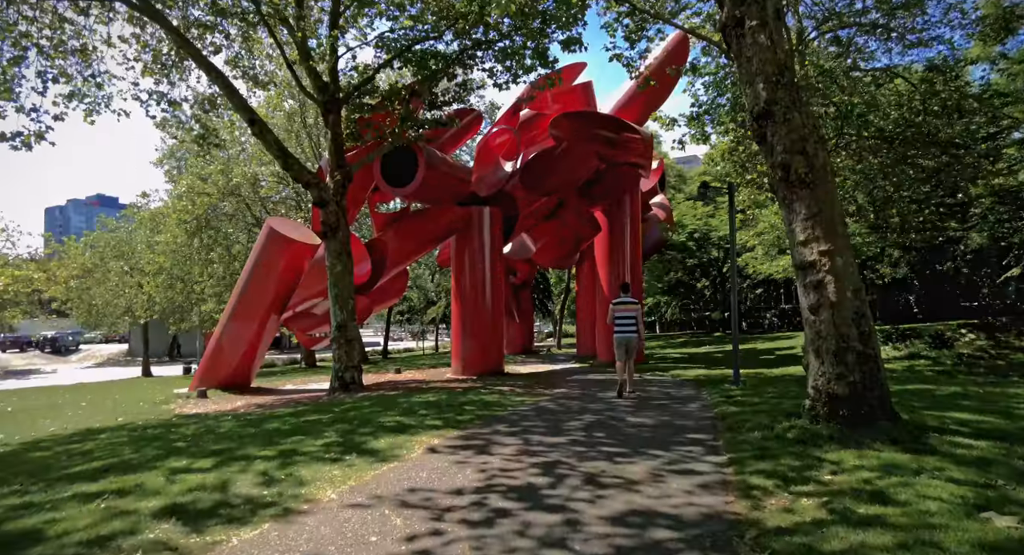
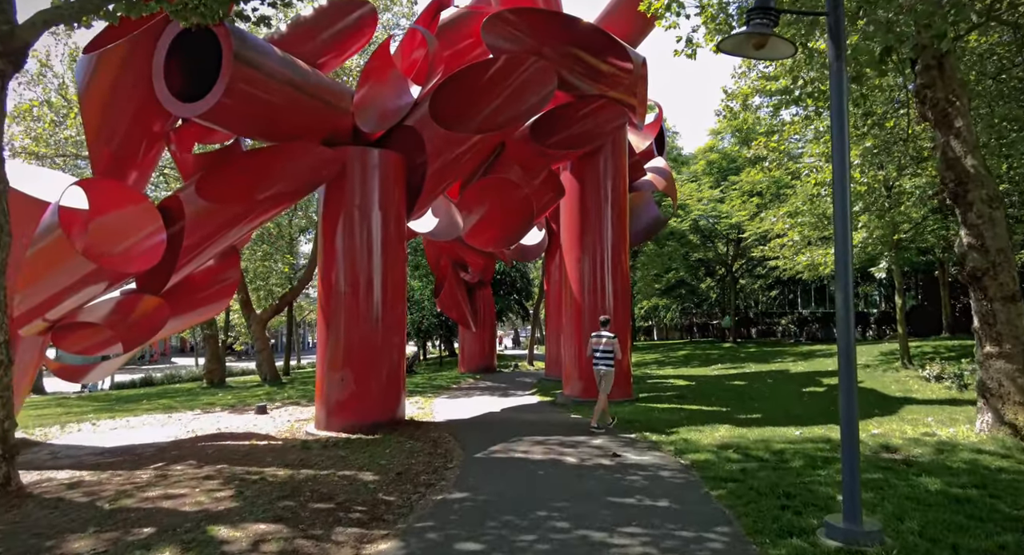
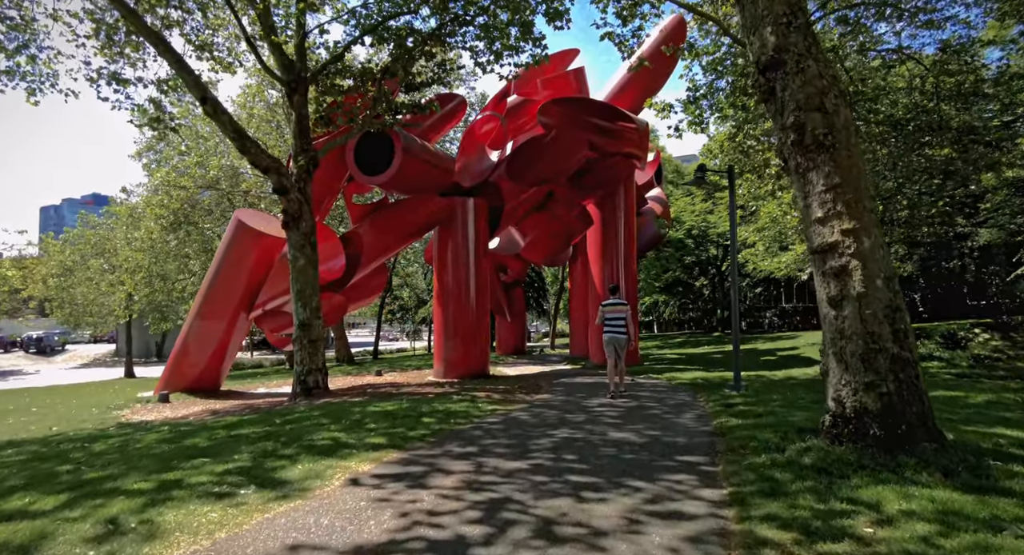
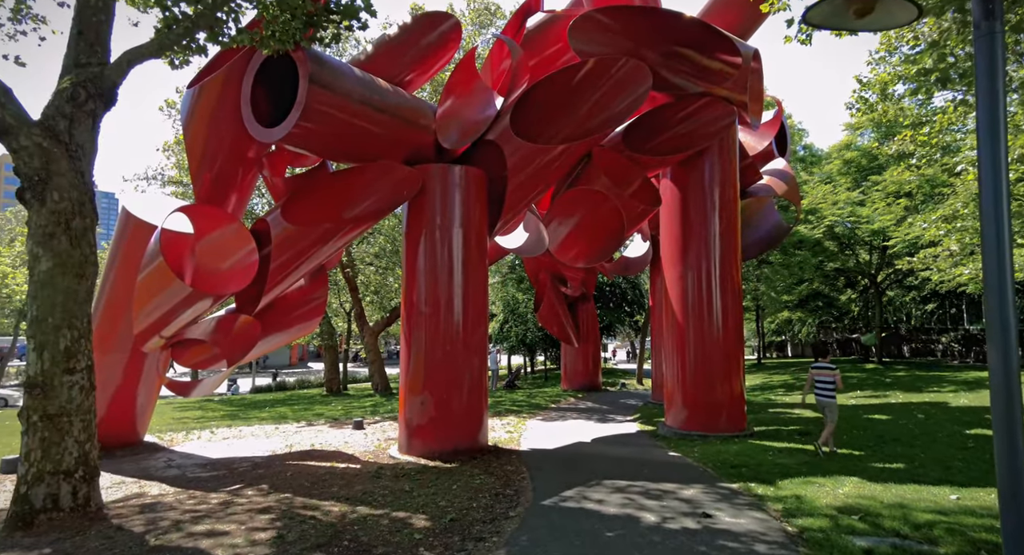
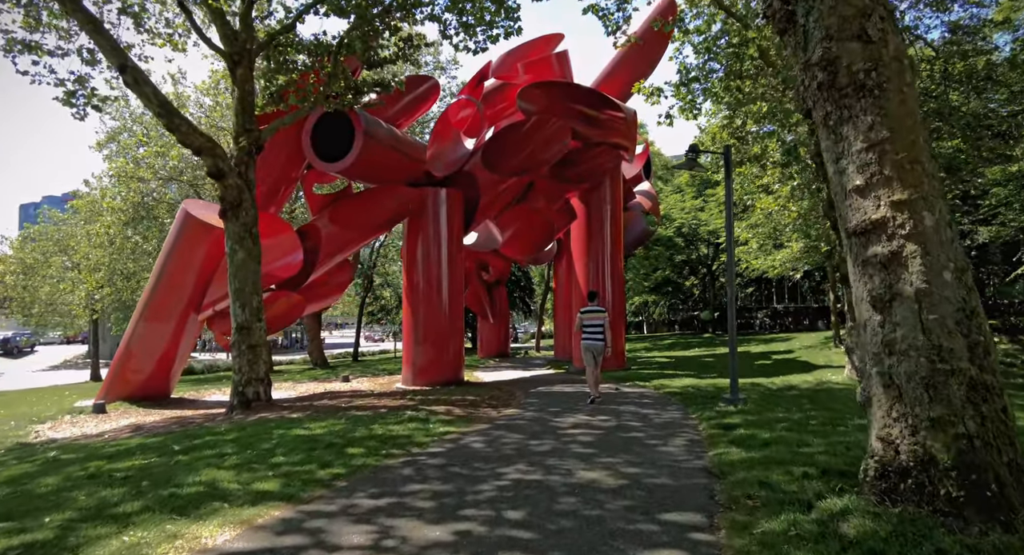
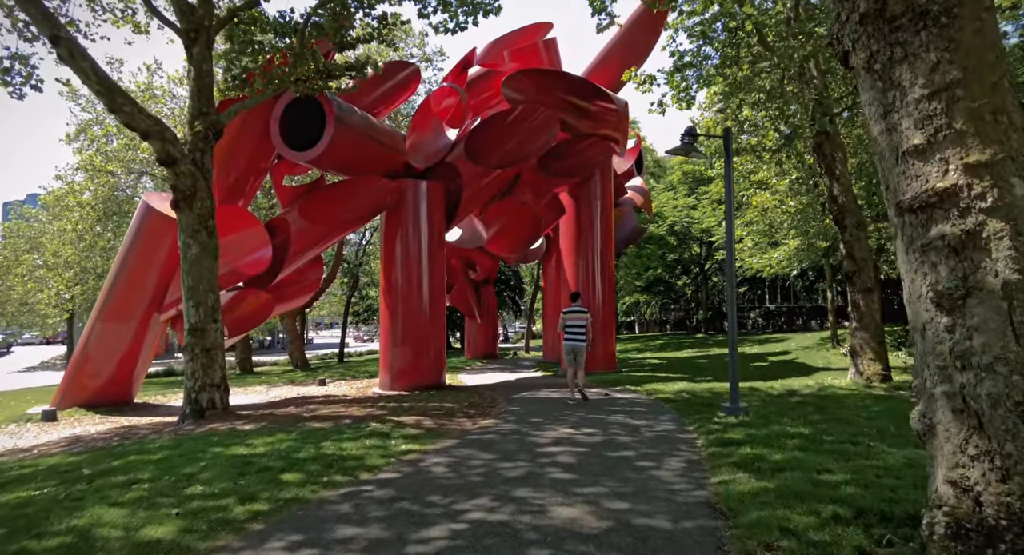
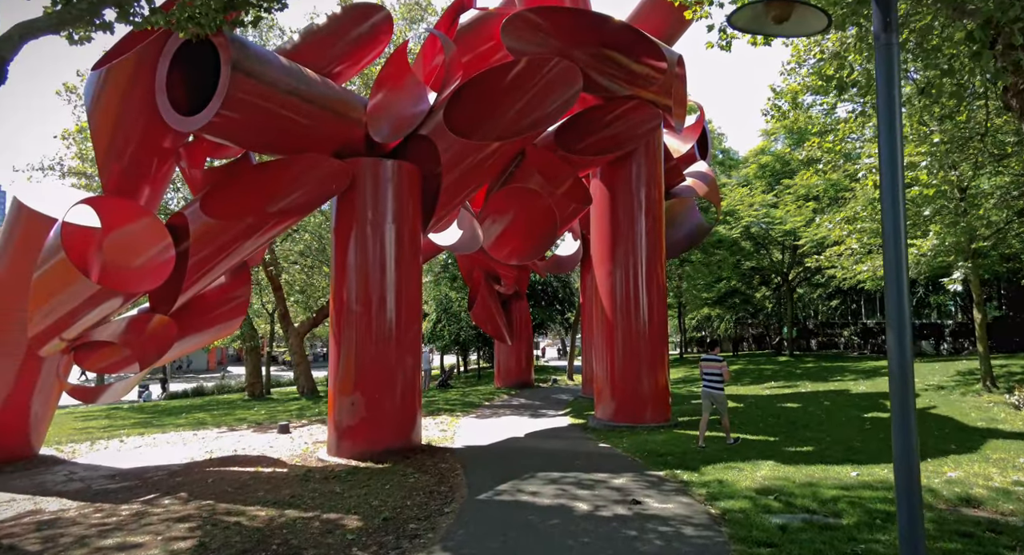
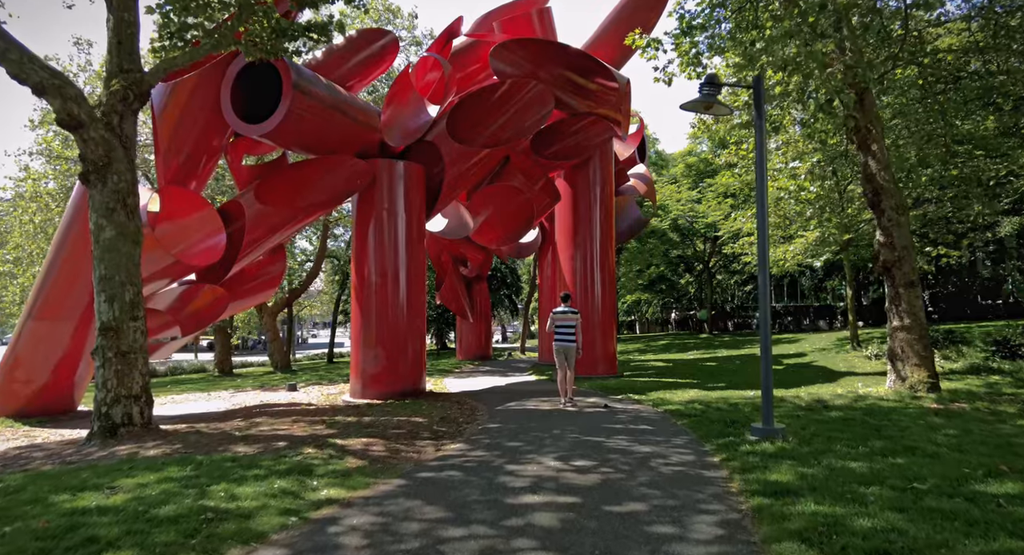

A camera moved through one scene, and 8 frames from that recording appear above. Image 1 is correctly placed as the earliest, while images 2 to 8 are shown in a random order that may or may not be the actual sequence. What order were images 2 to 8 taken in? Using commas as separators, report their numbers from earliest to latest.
3, 5, 6, 8, 2, 7, 4
